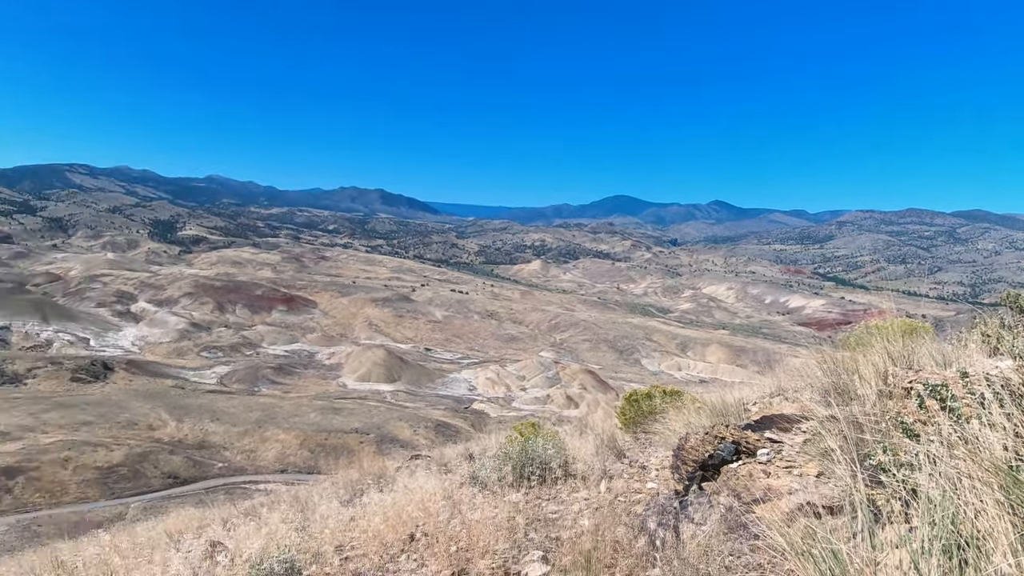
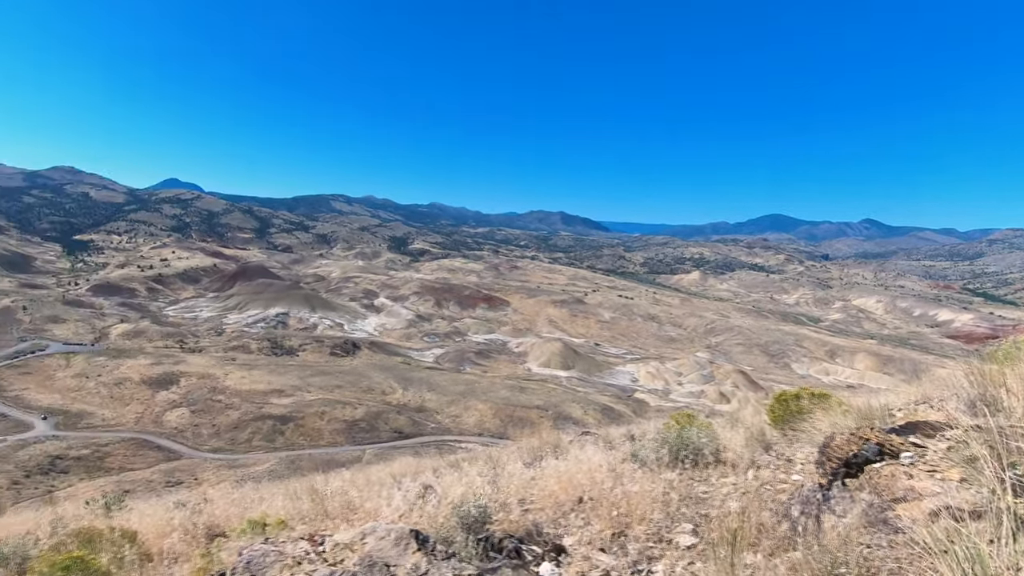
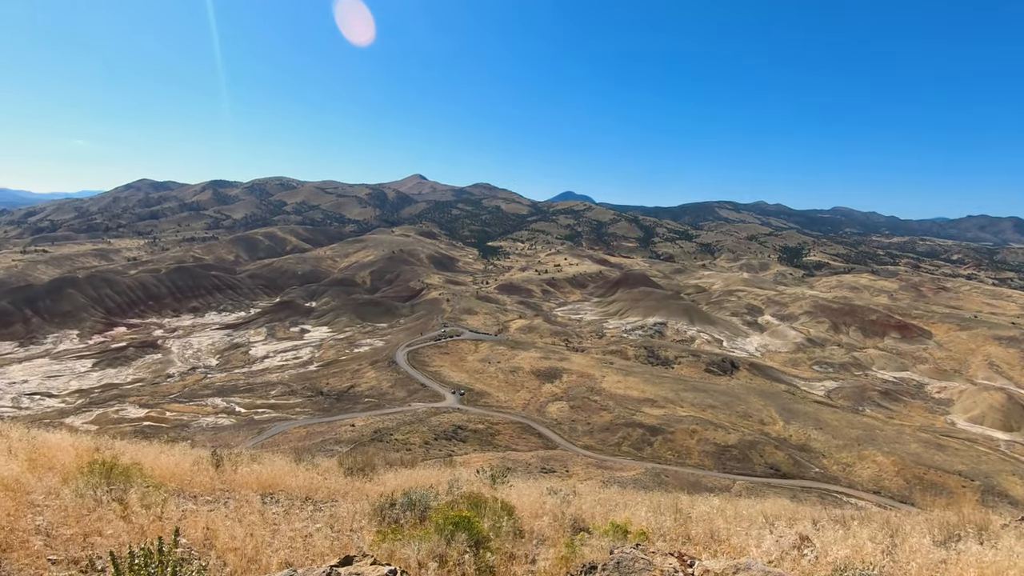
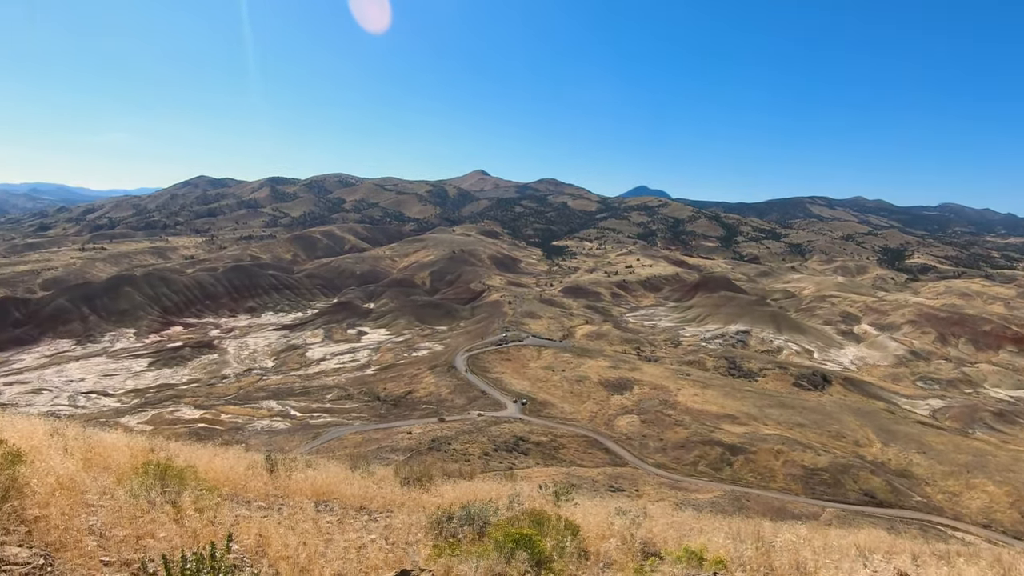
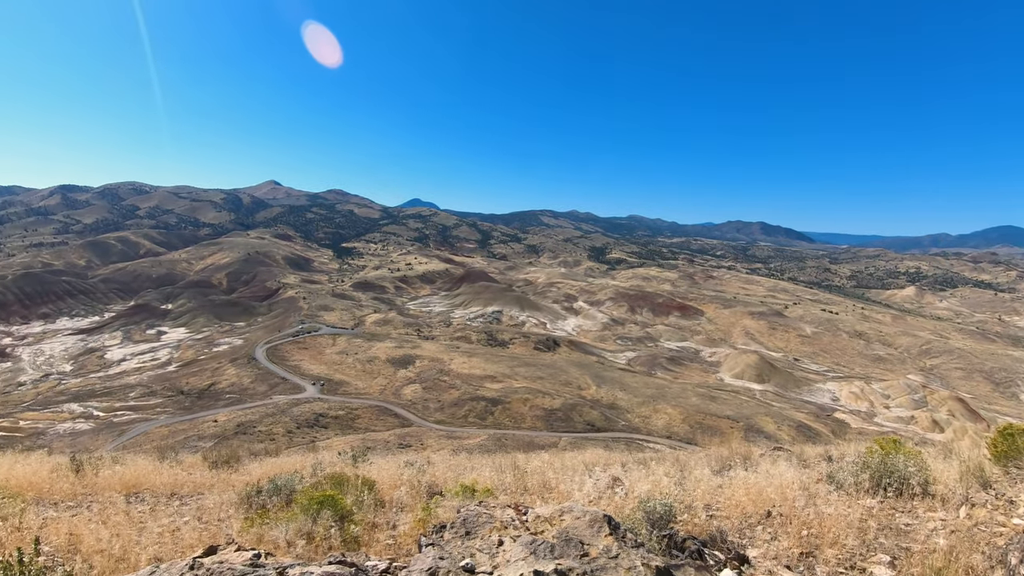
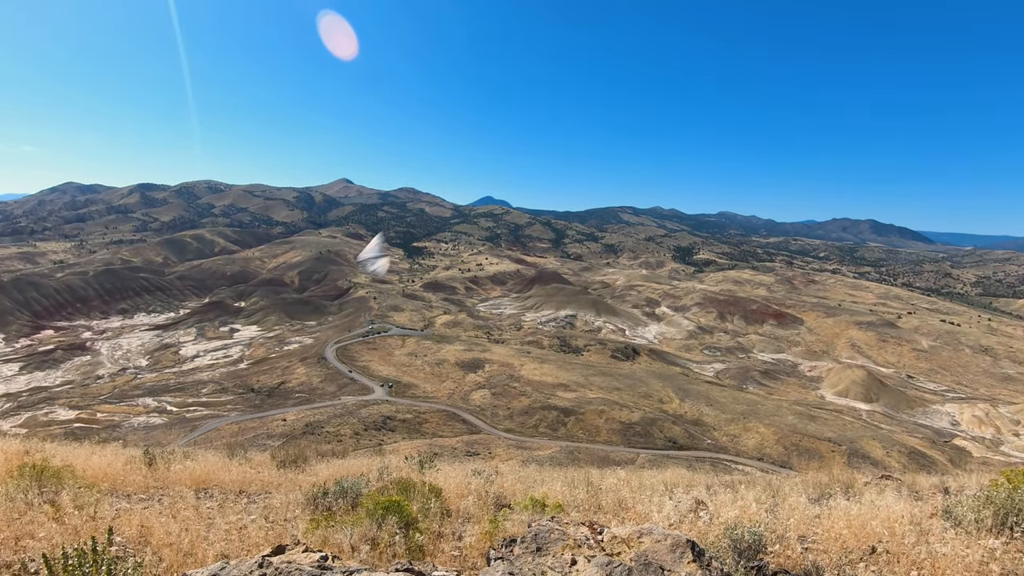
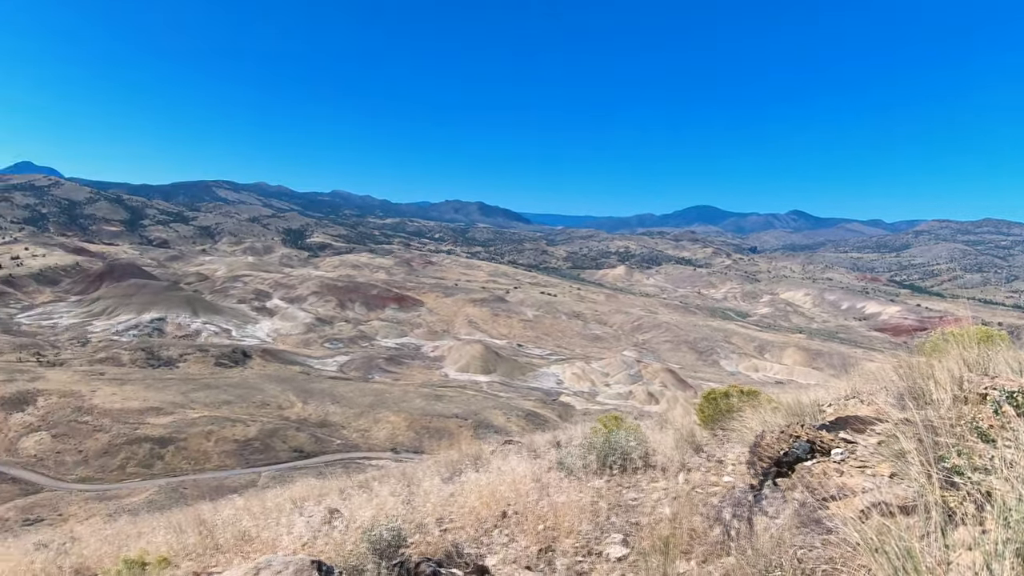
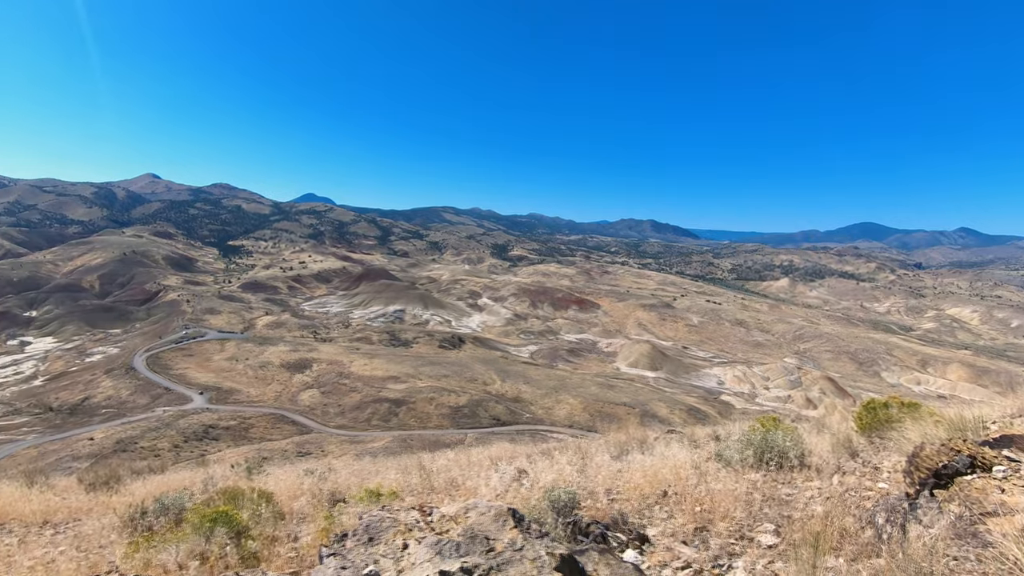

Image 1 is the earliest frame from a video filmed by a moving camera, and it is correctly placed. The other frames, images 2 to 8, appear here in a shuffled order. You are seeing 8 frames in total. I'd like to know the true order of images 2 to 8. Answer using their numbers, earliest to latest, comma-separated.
7, 2, 8, 5, 6, 3, 4
